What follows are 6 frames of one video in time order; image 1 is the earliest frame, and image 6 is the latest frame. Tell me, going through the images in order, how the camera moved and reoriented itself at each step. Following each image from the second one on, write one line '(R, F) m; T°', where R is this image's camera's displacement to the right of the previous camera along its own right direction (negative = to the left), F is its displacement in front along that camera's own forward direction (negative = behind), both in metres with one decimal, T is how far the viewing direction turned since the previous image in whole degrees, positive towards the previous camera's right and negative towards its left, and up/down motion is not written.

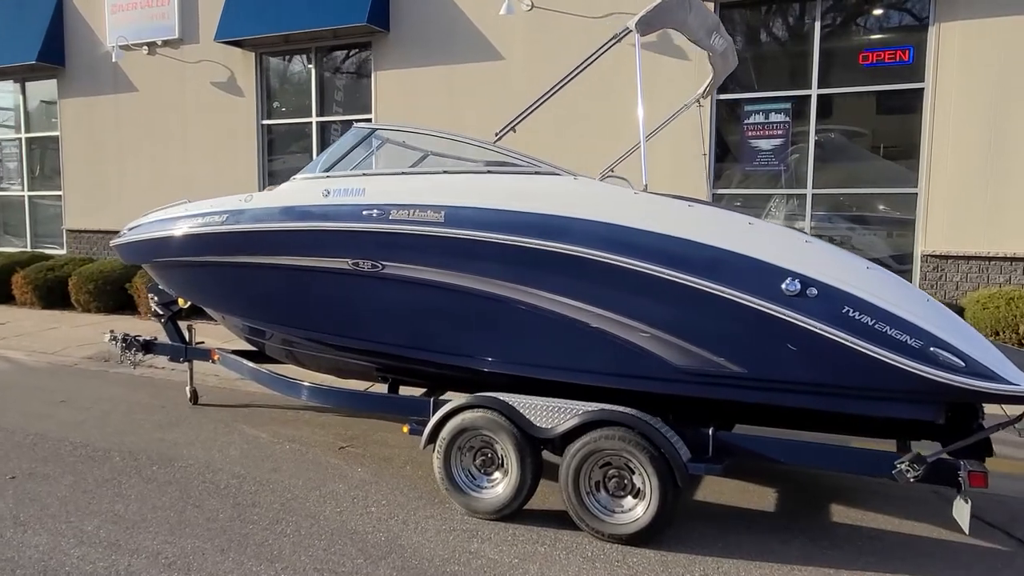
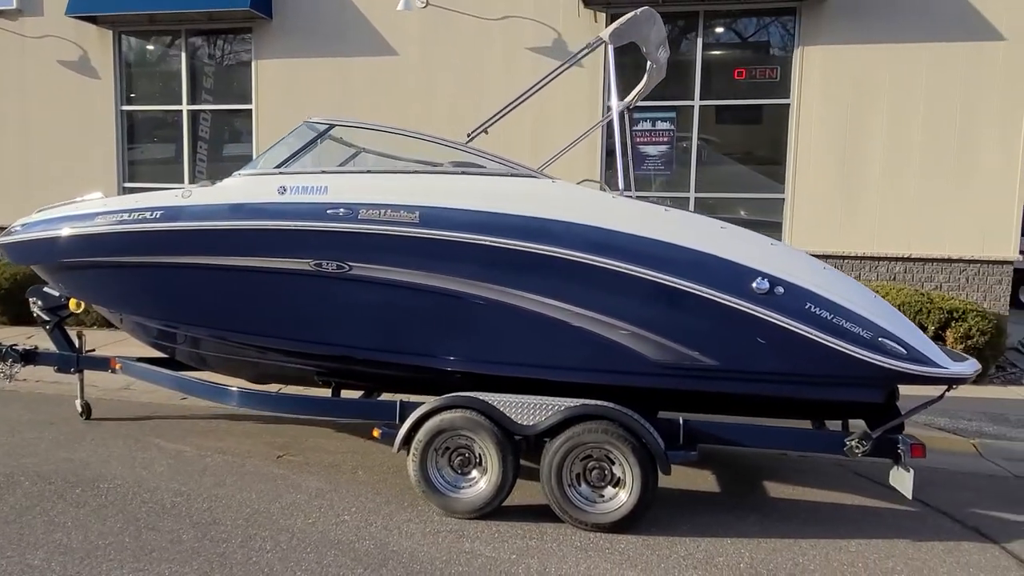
(-0.8, 0.0) m; +12°
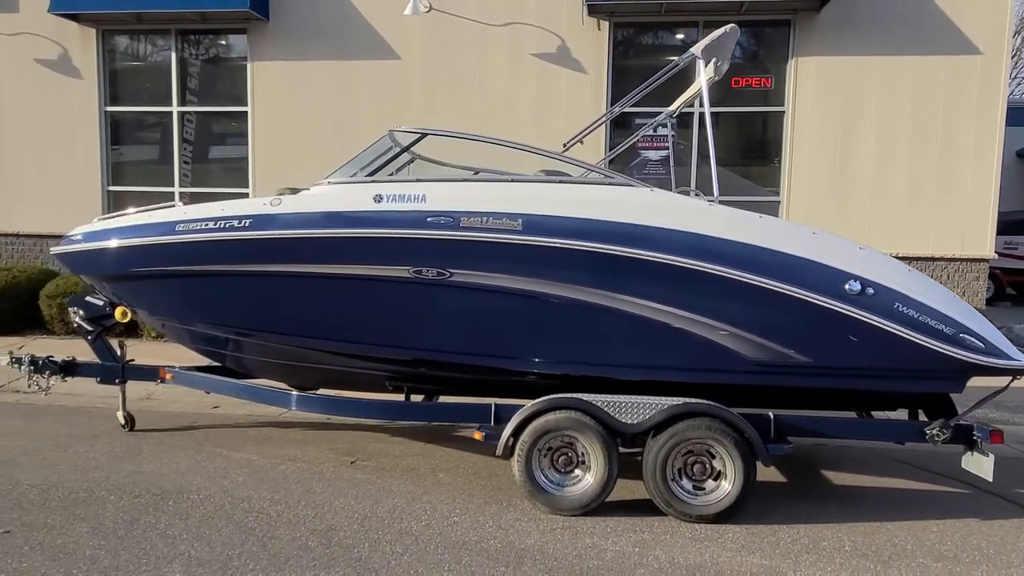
(-1.0, -0.1) m; +5°
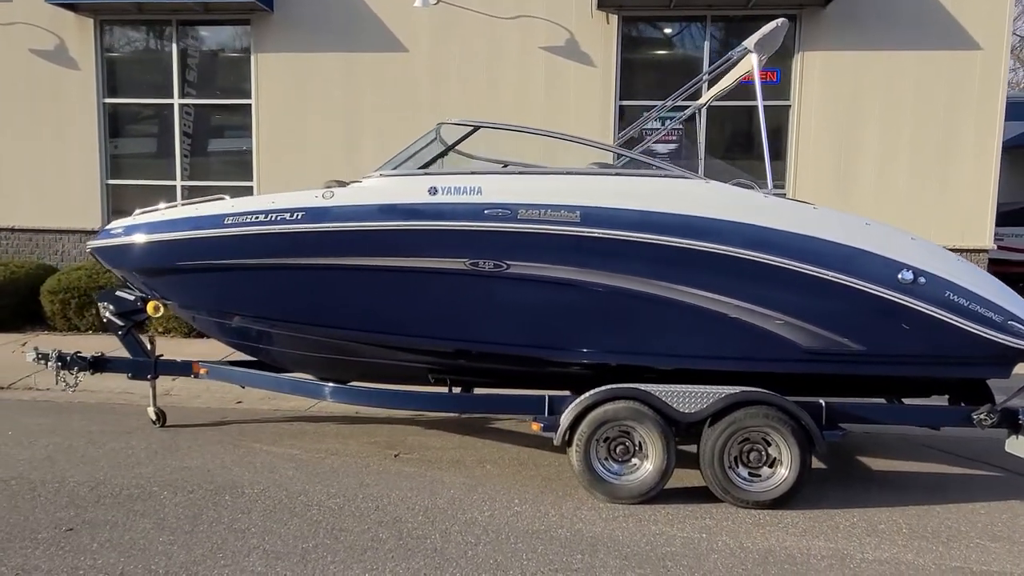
(-0.5, 0.0) m; +2°
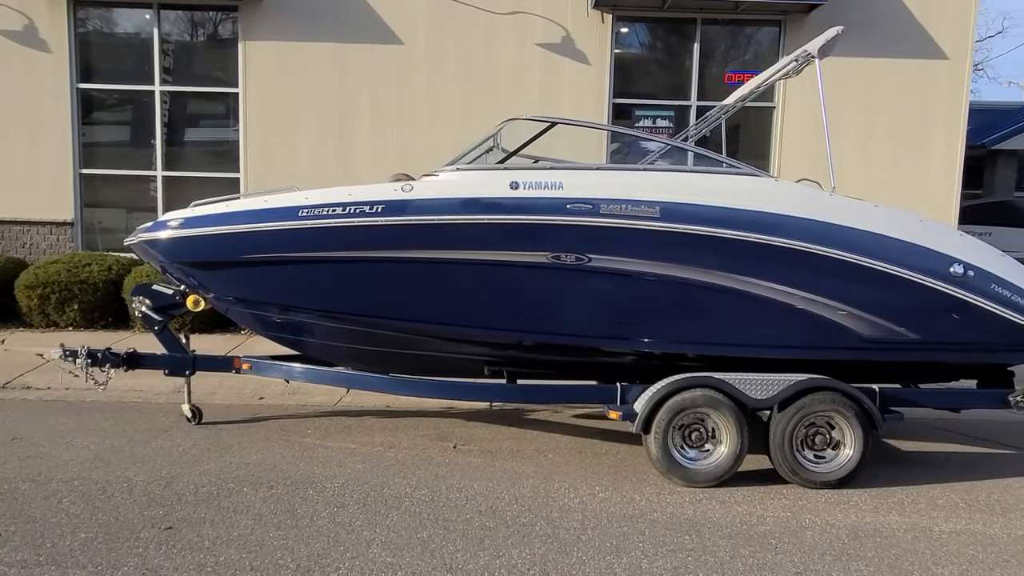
(-0.9, -0.1) m; +6°
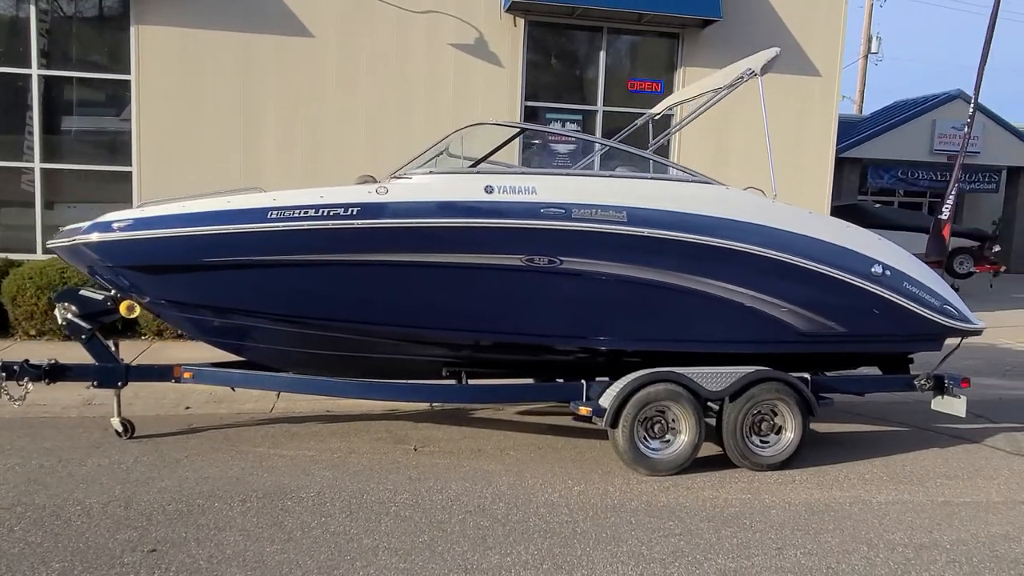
(-0.7, 0.0) m; +10°
